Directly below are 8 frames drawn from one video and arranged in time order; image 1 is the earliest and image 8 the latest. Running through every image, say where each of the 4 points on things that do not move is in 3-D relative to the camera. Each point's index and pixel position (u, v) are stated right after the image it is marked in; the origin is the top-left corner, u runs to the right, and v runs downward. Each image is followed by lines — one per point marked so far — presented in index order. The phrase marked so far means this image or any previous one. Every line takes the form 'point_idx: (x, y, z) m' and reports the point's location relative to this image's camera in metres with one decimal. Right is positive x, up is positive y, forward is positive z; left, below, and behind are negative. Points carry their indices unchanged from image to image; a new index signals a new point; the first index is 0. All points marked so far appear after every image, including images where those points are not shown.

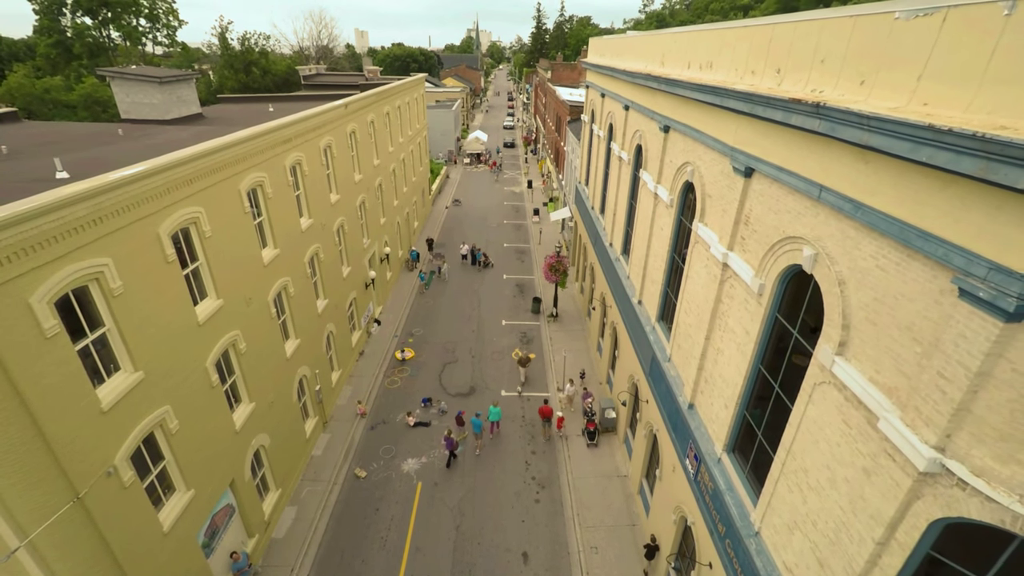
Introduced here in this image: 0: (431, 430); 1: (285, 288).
0: (-2.8, -4.9, +16.2) m
1: (-6.3, 0.0, +13.3) m
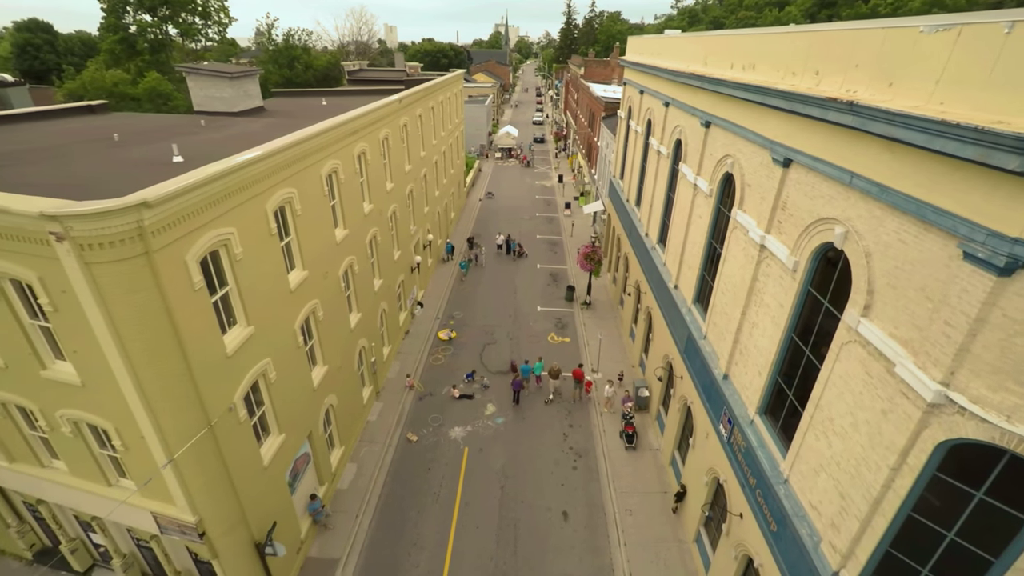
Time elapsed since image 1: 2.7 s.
0: (-1.4, -4.2, +17.5) m
1: (-4.9, +0.7, +14.7) m
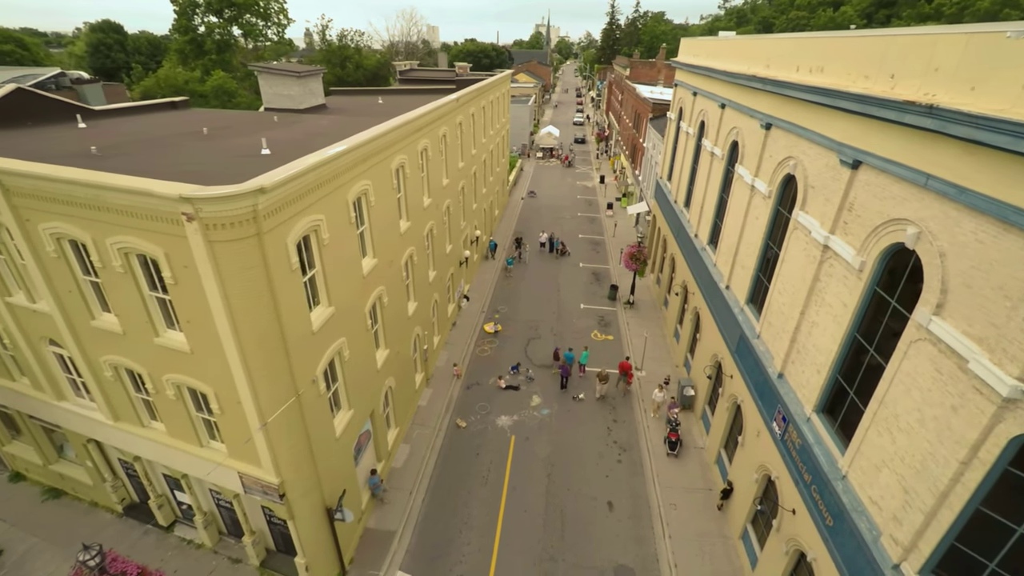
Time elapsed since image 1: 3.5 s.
0: (+0.3, -4.0, +18.0) m
1: (-3.2, +1.0, +15.4) m
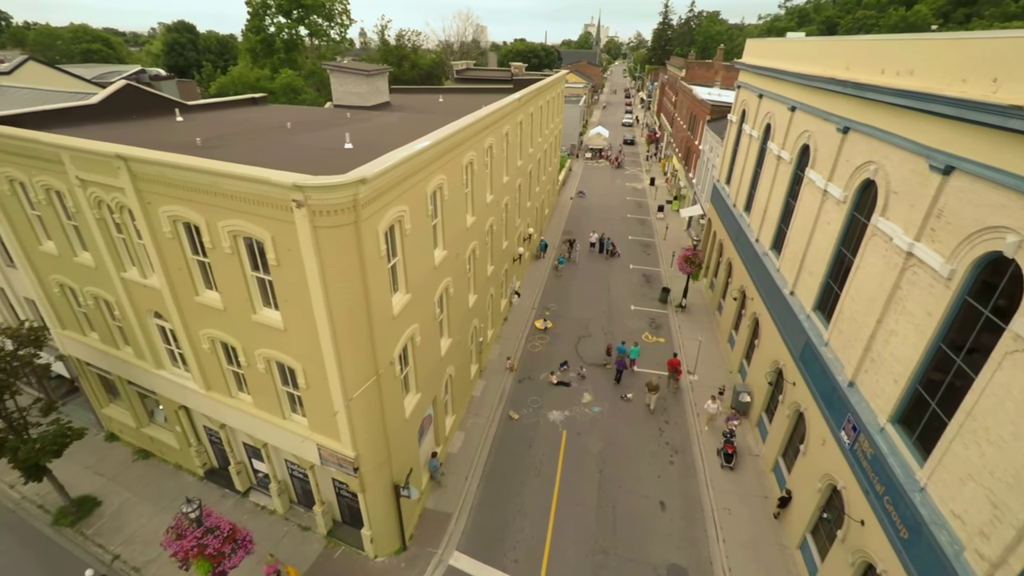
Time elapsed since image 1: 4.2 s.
0: (+2.3, -3.9, +18.2) m
1: (-1.2, +1.3, +15.9) m
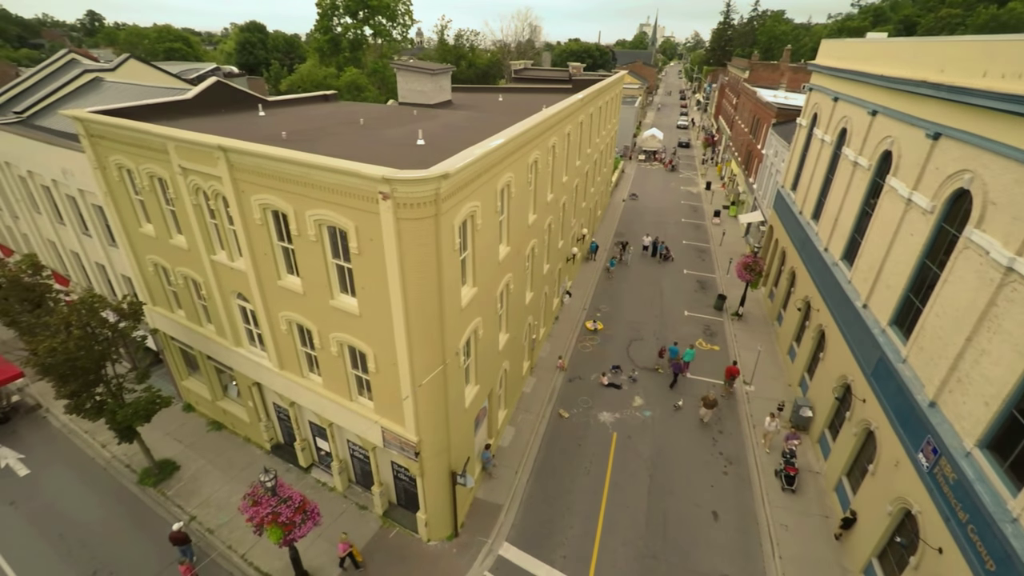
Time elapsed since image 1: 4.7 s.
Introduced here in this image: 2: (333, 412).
0: (+4.2, -4.0, +18.1) m
1: (+0.7, +1.3, +16.1) m
2: (-4.6, -3.2, +12.2) m
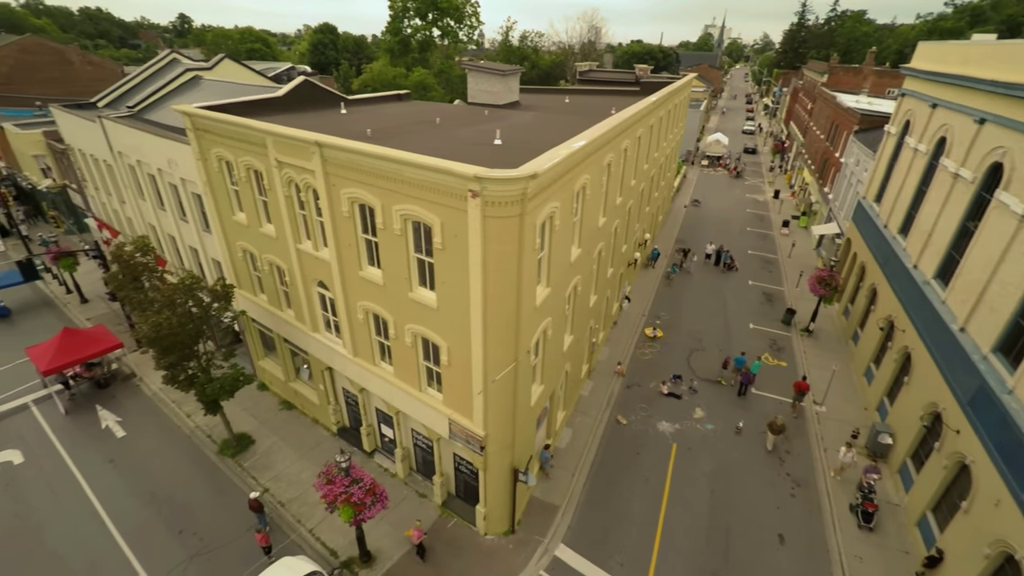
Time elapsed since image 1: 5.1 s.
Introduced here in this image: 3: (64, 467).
0: (+6.3, -4.3, +17.6) m
1: (+3.0, +1.2, +16.0) m
2: (-2.9, -3.0, +12.6) m
3: (-14.6, -5.8, +15.4) m
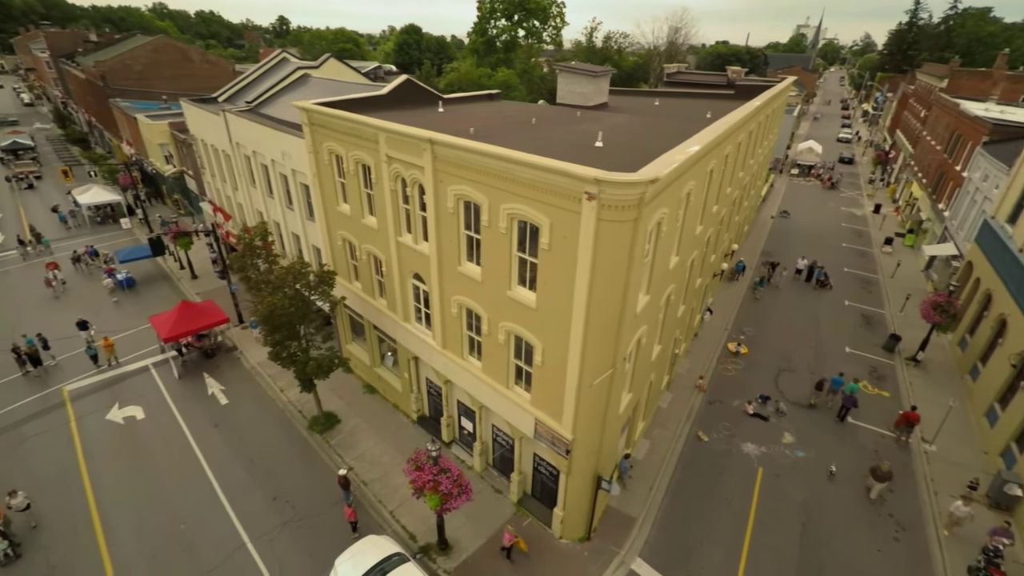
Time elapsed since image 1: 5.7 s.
0: (+9.0, -4.9, +16.6) m
1: (+5.9, +0.9, +15.4) m
2: (-0.7, -2.9, +12.8) m
3: (-12.0, -5.0, +17.0) m
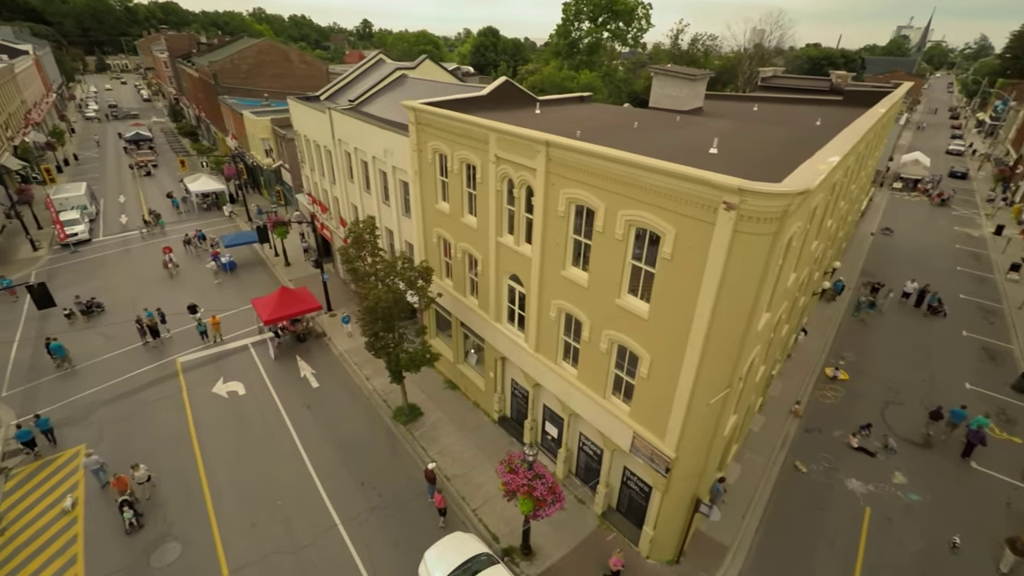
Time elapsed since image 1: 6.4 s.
0: (+11.8, -5.6, +15.2) m
1: (+8.9, +0.3, +14.4) m
2: (+1.8, -3.1, +12.5) m
3: (-9.1, -4.5, +18.1) m
